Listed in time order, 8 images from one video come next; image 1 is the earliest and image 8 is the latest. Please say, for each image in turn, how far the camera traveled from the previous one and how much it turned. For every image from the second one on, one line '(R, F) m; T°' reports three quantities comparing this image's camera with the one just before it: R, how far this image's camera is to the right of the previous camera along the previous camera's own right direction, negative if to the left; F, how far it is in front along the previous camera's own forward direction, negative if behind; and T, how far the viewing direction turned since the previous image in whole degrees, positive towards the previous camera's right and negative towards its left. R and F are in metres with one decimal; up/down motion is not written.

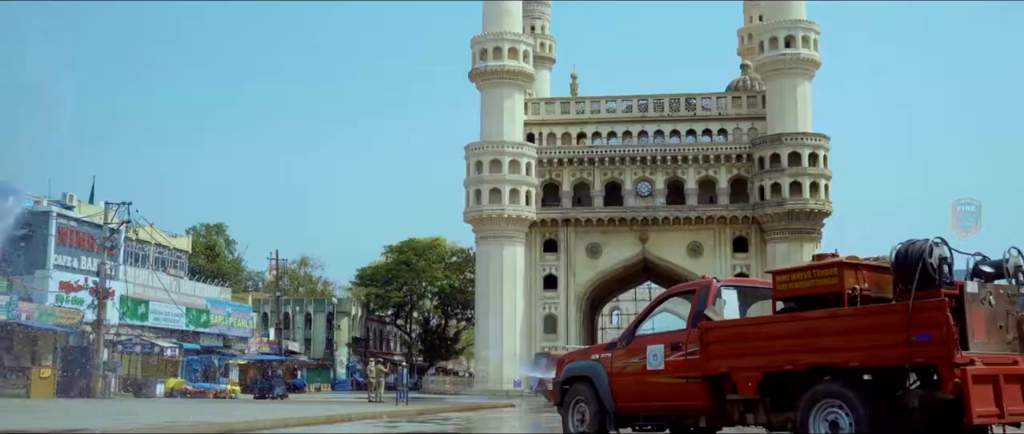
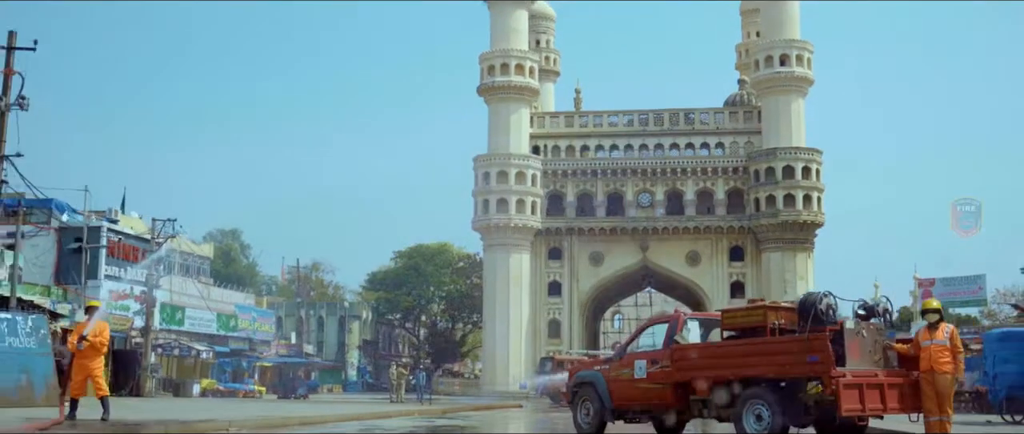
(-0.2, -2.1) m; 0°
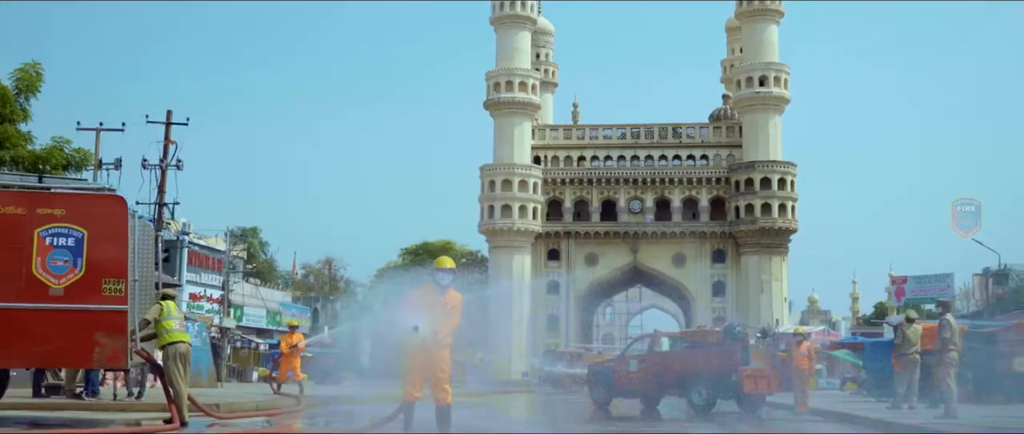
(-0.6, -4.9) m; +1°
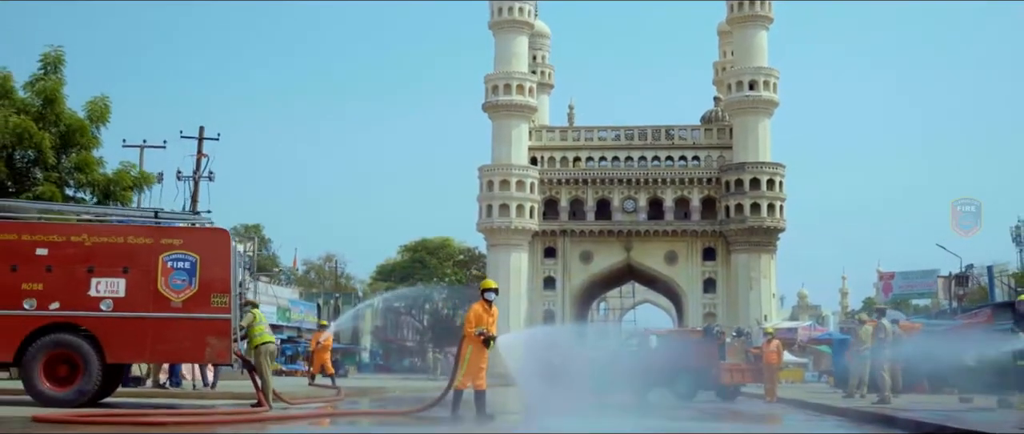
(-0.2, -1.7) m; 0°
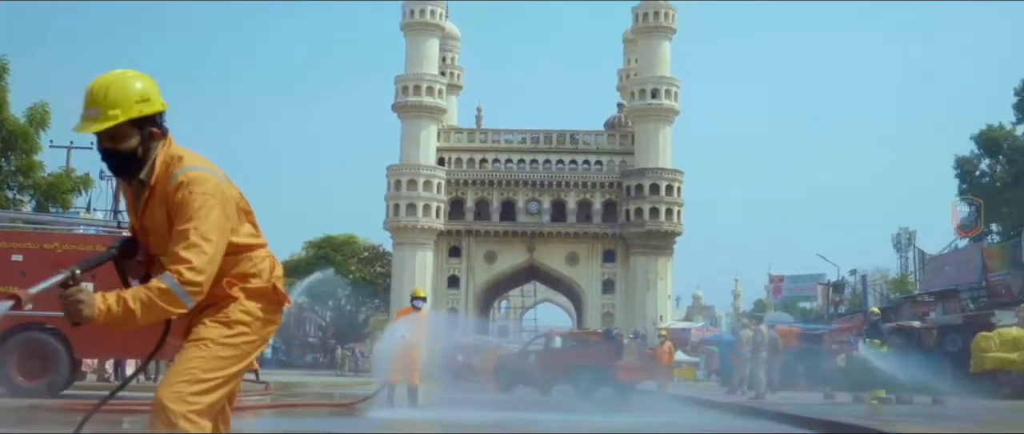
(-0.2, -1.2) m; +5°
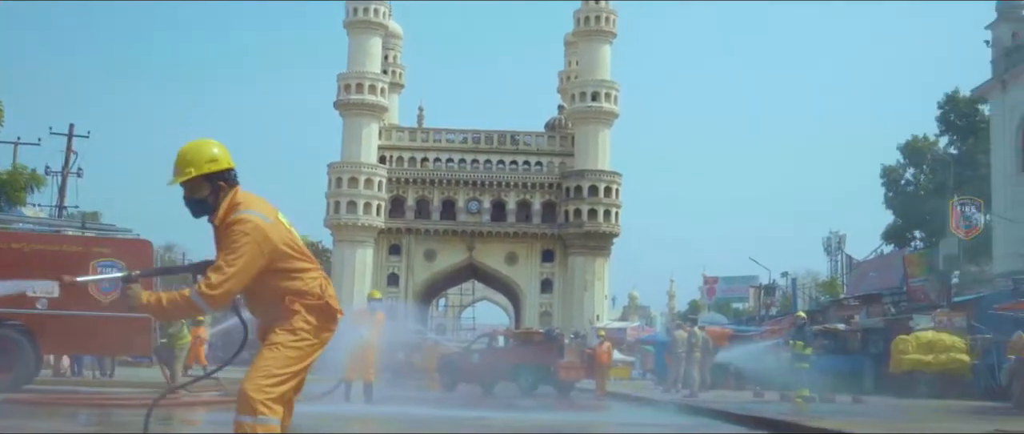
(-0.1, -0.5) m; +3°
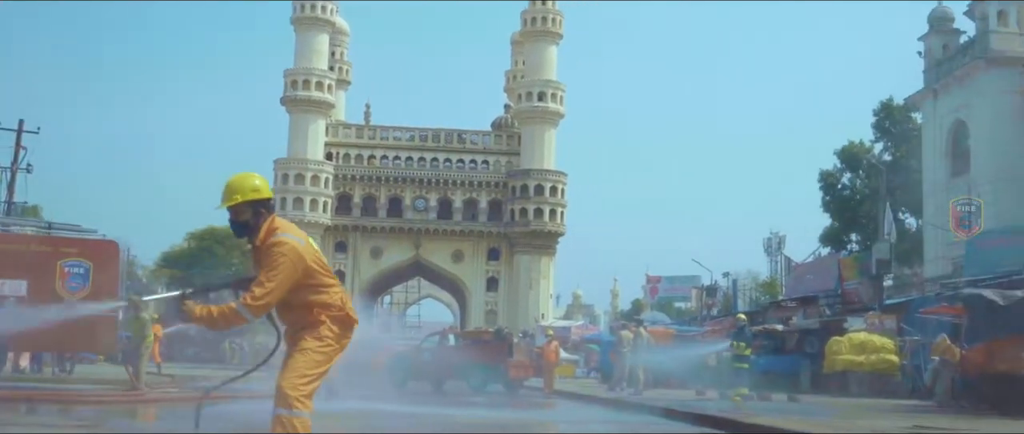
(-0.1, -0.4) m; +3°
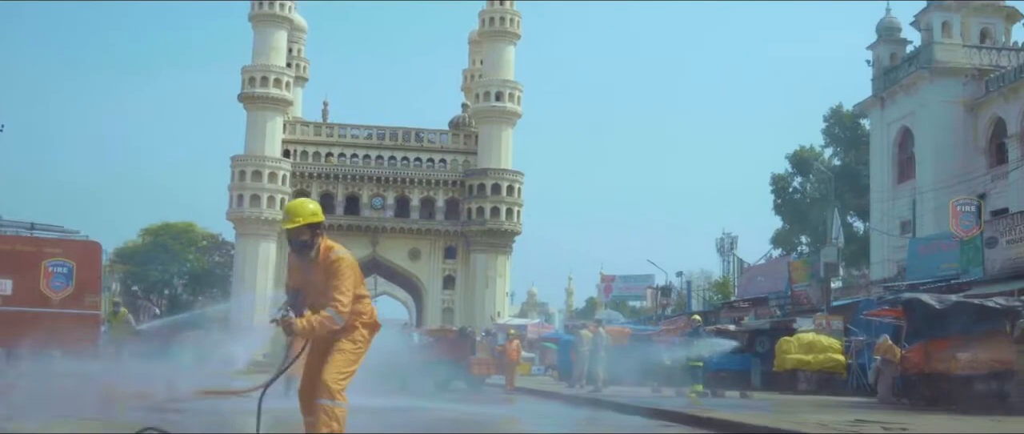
(-0.1, -0.5) m; +2°
